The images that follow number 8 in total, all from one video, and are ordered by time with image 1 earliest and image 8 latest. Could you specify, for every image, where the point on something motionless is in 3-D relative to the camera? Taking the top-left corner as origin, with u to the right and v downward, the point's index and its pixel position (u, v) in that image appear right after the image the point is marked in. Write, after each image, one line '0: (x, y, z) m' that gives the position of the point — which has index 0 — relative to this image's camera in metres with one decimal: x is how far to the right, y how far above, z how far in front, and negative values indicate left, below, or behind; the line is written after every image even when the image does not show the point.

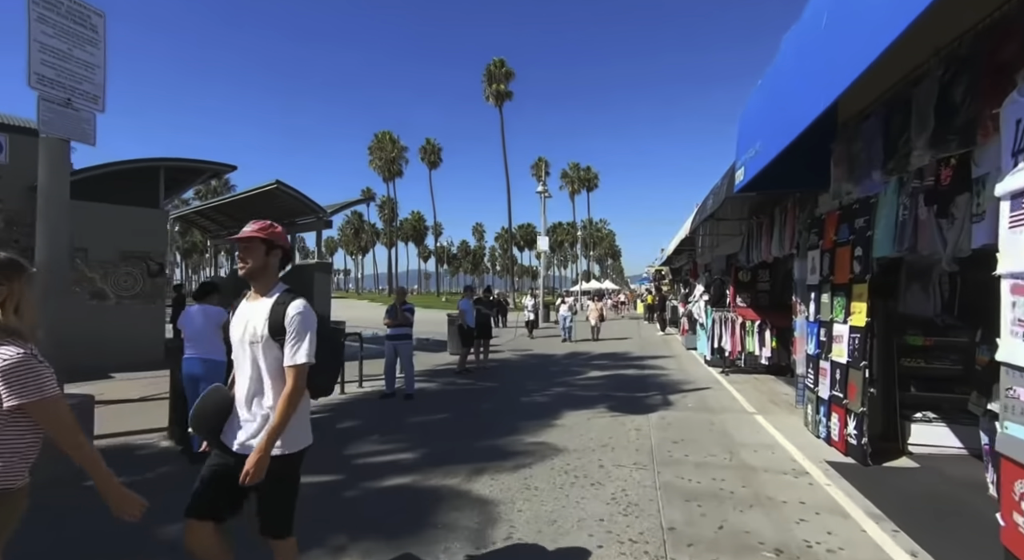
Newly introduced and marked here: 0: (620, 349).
0: (+3.1, -2.0, +16.2) m
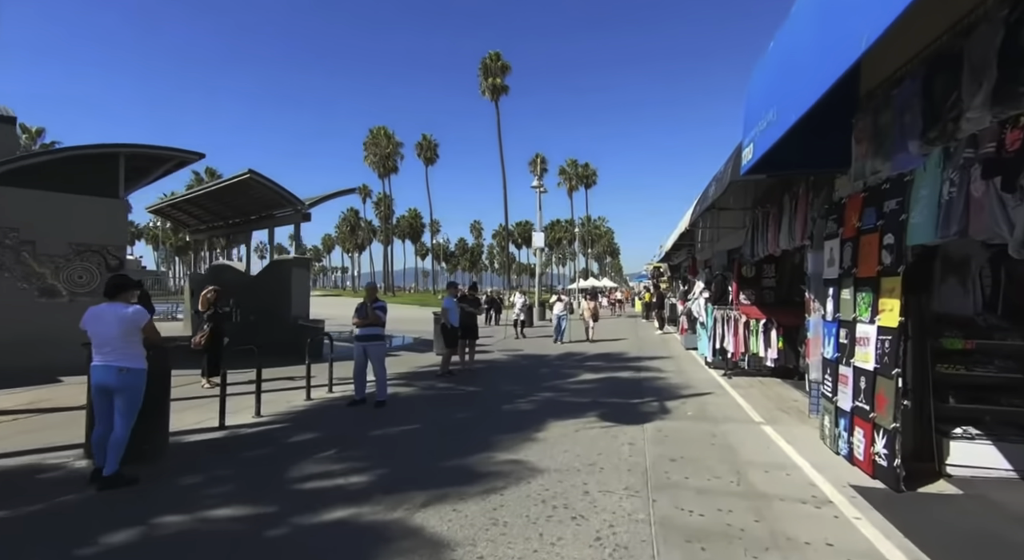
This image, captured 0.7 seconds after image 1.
0: (+2.9, -1.9, +15.4) m
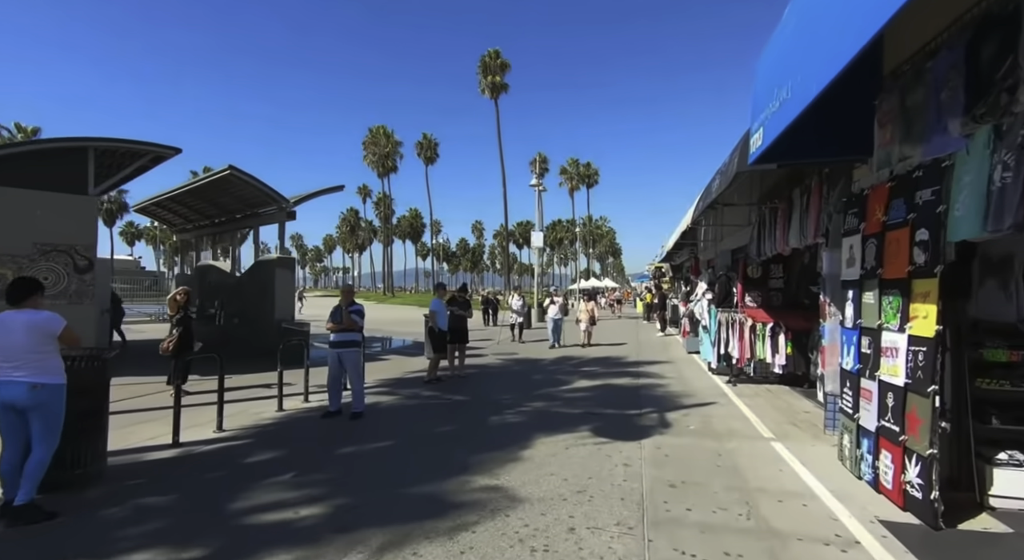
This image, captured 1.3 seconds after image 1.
0: (+2.7, -1.9, +14.8) m
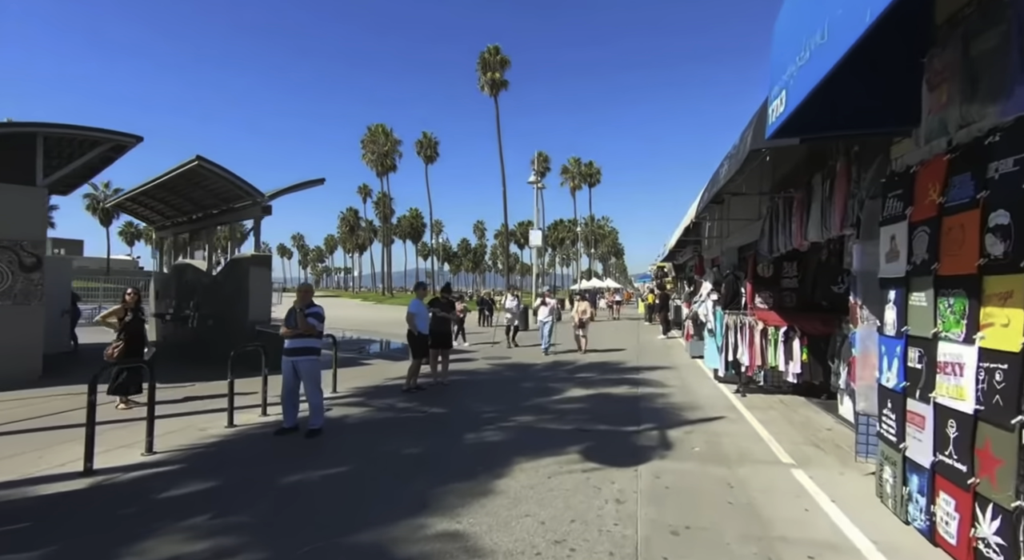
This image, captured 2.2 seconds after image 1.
0: (+2.5, -1.9, +13.8) m
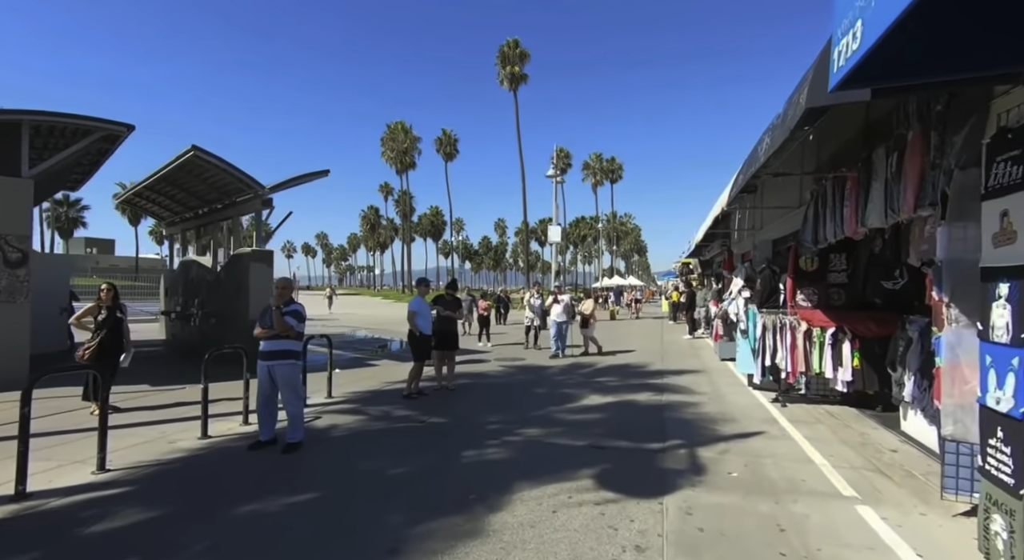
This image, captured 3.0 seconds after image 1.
0: (+2.8, -1.8, +12.8) m
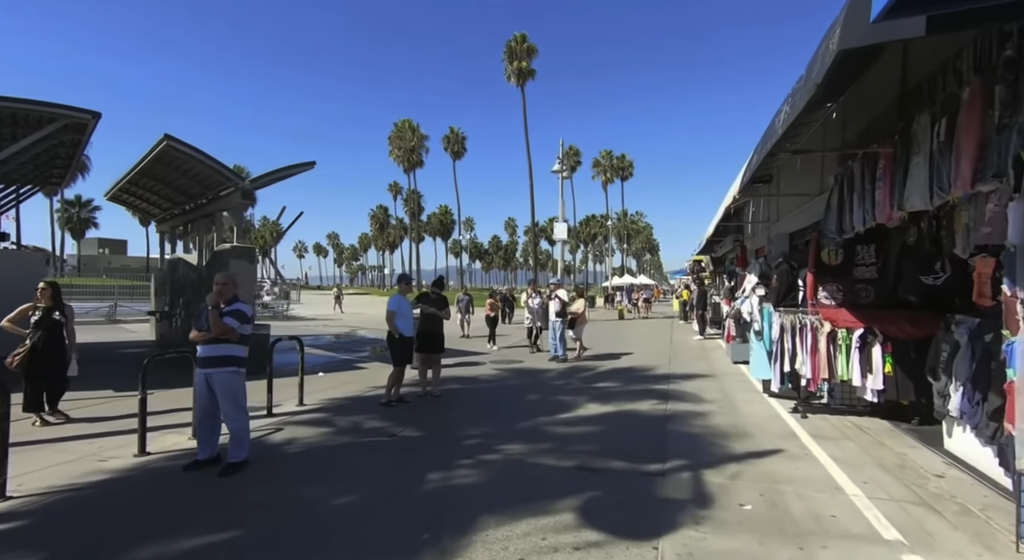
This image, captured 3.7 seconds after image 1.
0: (+2.8, -1.8, +12.0) m
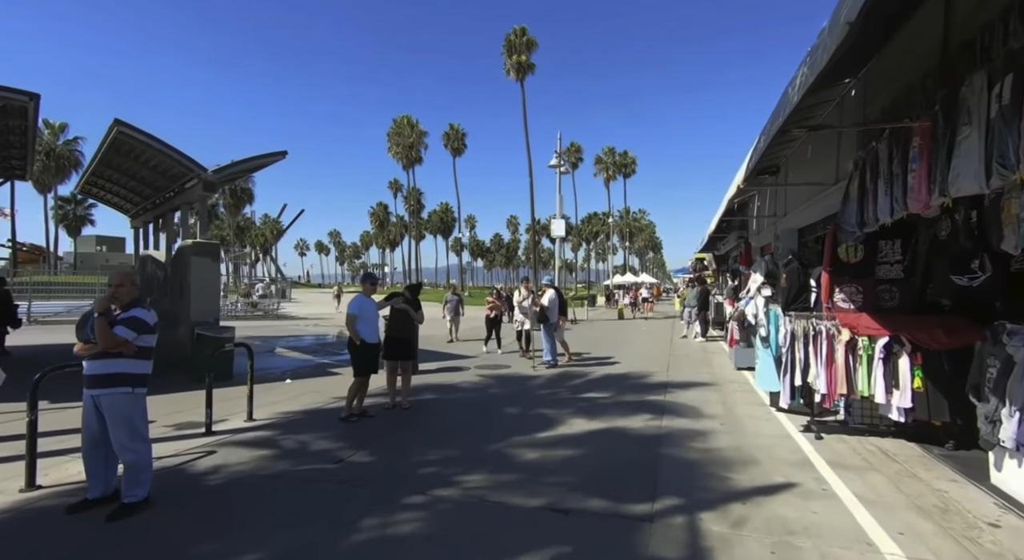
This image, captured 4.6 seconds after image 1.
0: (+2.5, -1.8, +11.1) m
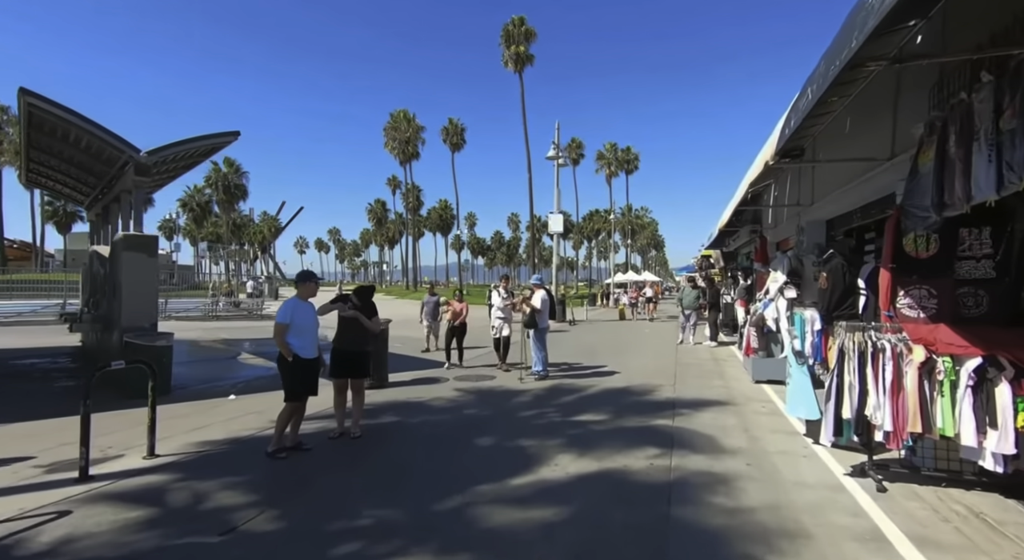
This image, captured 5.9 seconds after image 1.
0: (+2.2, -1.7, +9.6) m
